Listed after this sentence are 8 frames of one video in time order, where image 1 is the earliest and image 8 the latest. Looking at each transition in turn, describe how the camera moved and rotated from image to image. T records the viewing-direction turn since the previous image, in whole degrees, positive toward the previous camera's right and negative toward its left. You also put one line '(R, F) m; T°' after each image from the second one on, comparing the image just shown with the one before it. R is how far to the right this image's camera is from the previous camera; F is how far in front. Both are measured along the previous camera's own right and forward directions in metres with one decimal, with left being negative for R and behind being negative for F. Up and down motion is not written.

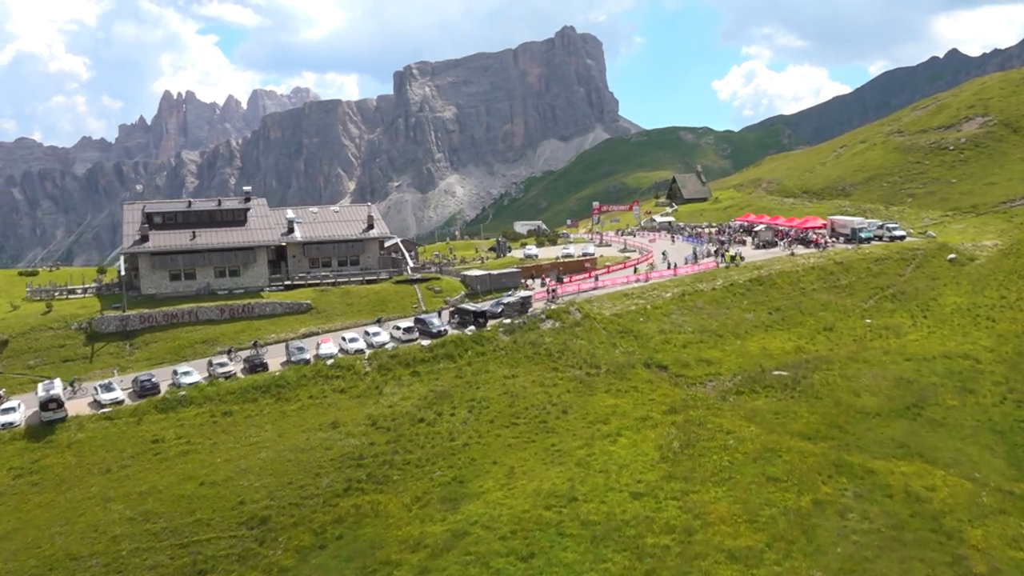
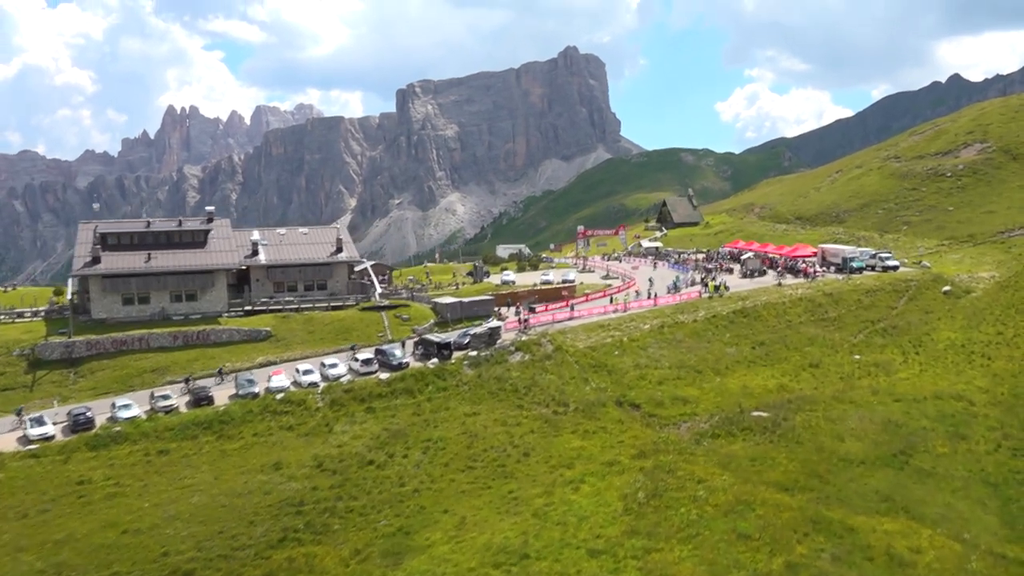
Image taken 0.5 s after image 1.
(+2.3, +3.5) m; 0°
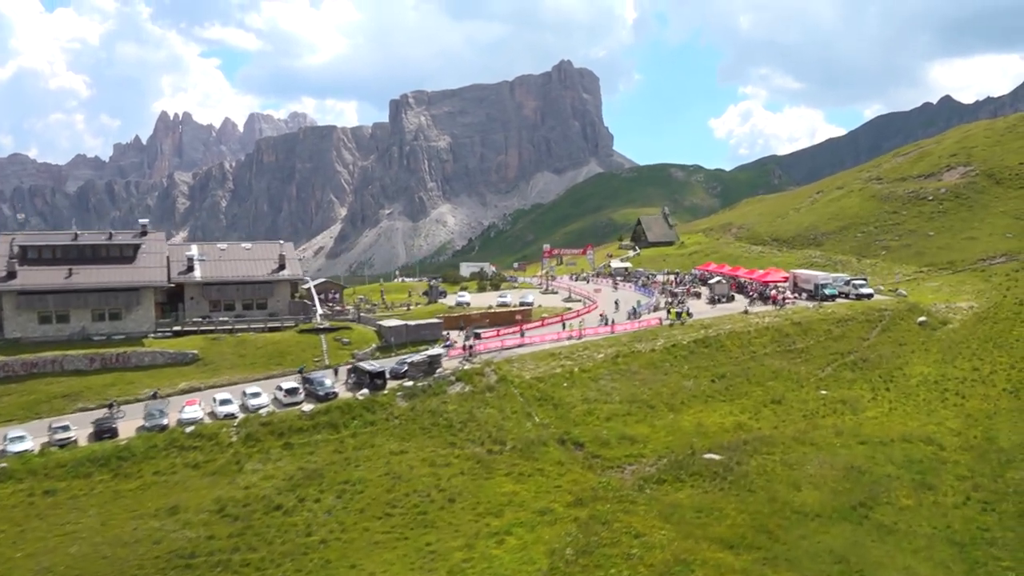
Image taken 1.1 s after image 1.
(+3.2, +4.2) m; +1°
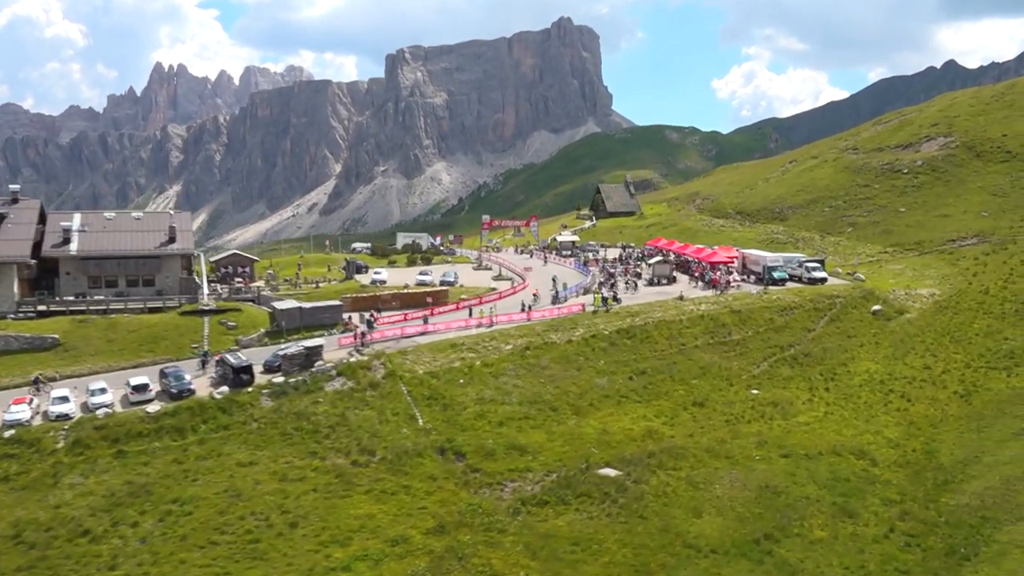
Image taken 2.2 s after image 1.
(+6.3, +6.6) m; 0°
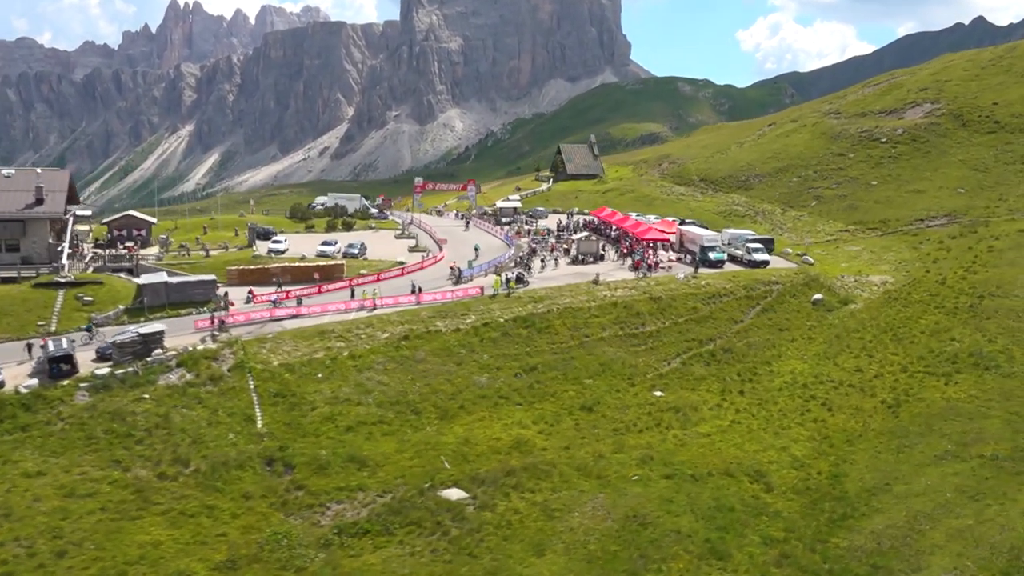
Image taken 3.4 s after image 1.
(+7.7, +6.3) m; -1°
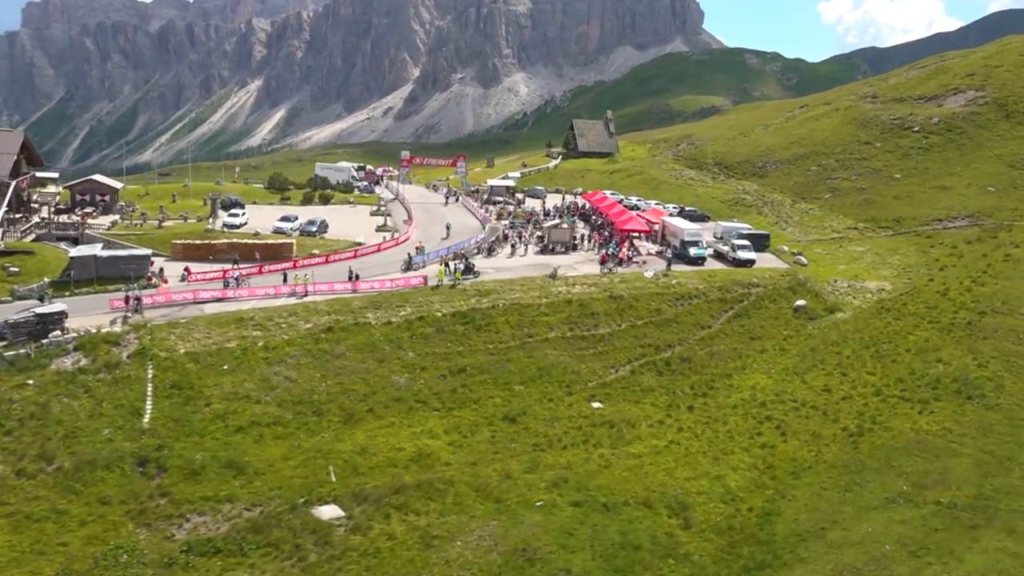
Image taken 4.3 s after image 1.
(+6.7, +4.2) m; -4°
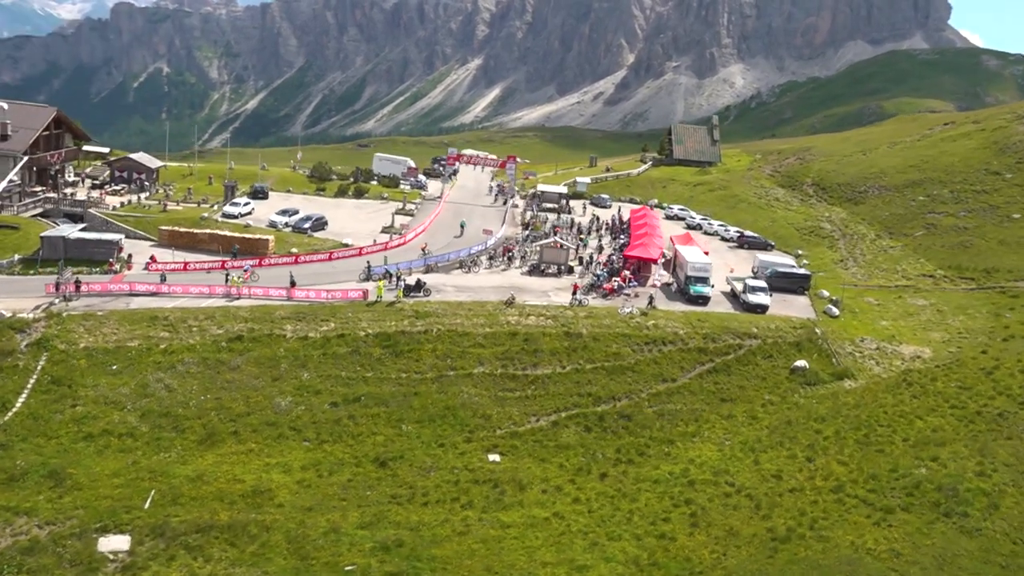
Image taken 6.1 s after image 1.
(+13.5, +6.4) m; -13°
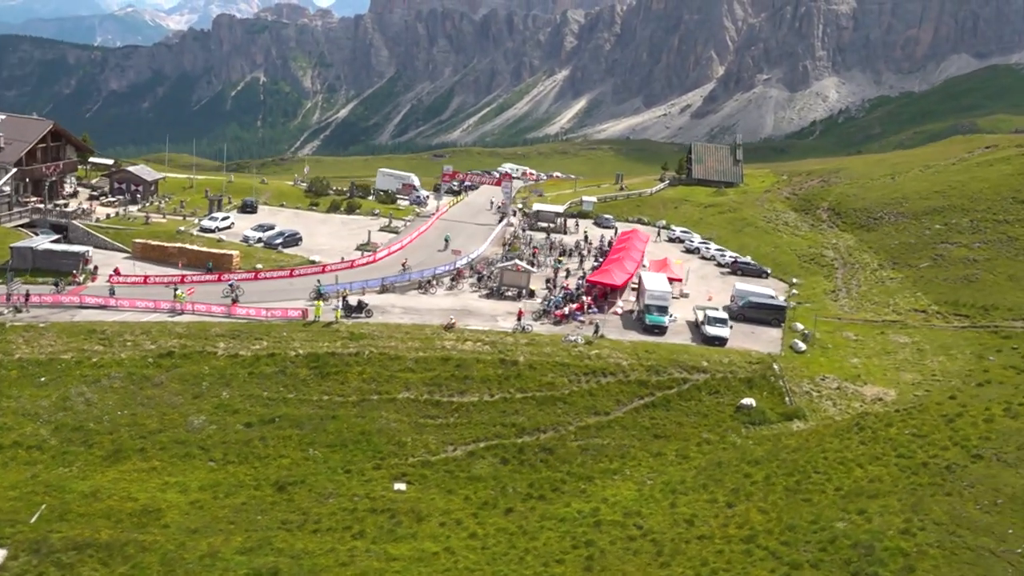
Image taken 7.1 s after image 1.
(+7.8, +1.4) m; -5°
